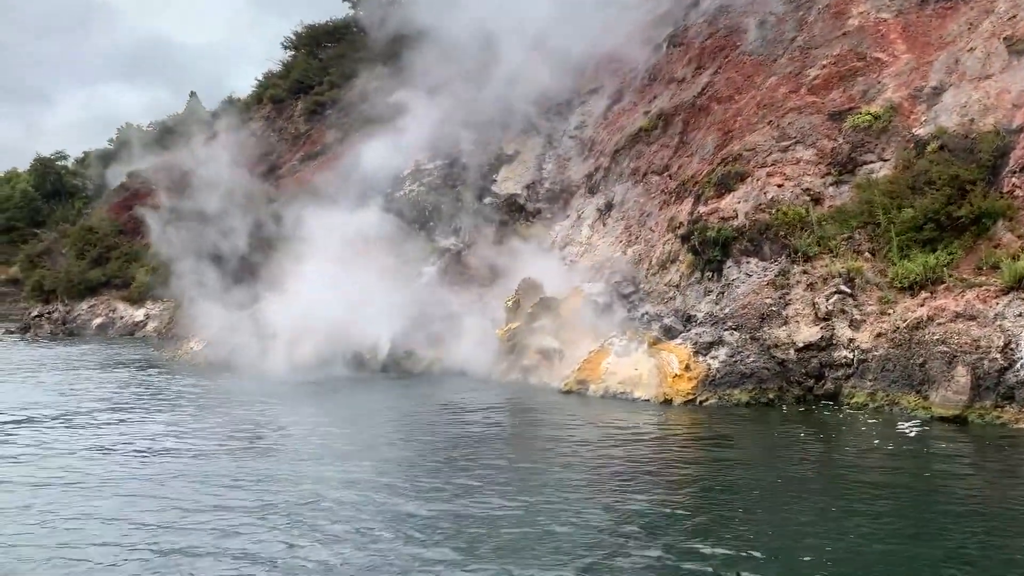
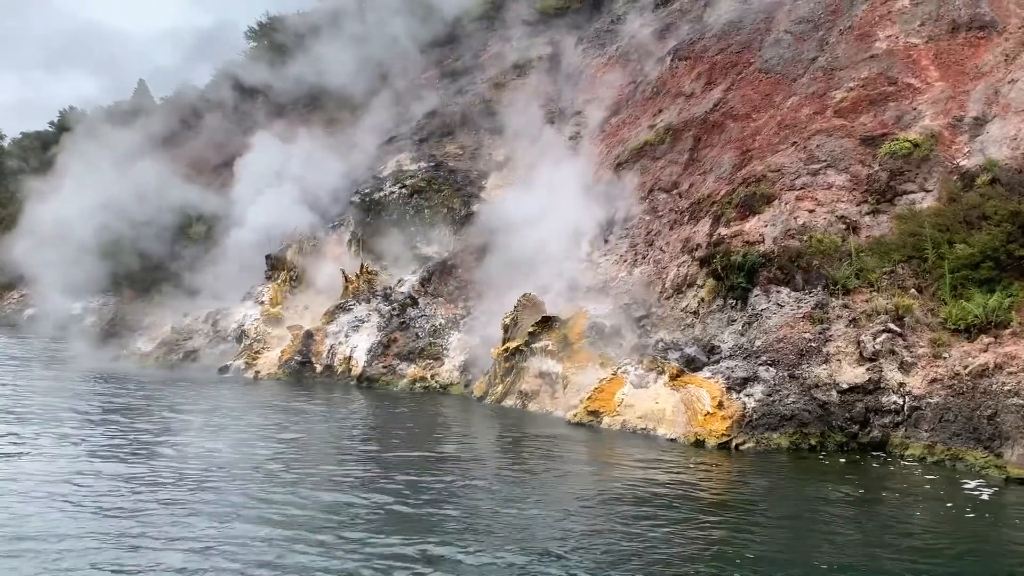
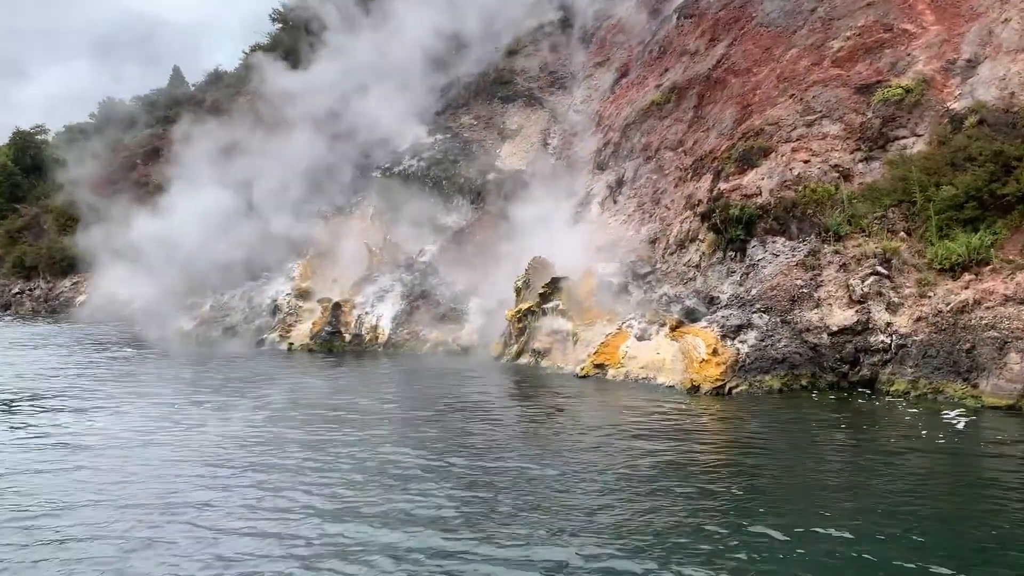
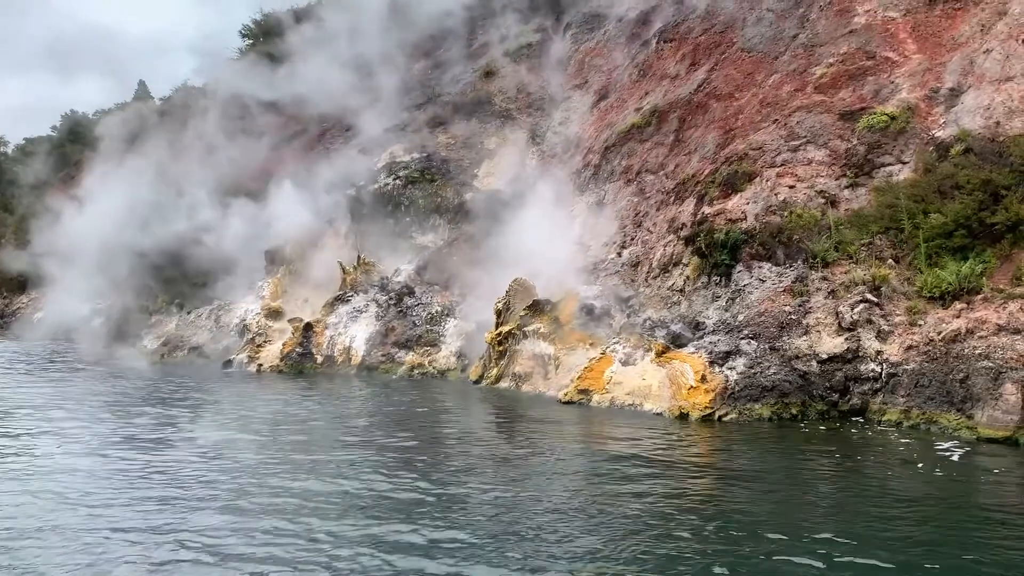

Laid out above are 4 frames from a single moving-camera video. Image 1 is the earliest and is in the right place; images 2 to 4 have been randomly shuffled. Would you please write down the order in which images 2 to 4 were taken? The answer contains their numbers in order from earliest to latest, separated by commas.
3, 4, 2
